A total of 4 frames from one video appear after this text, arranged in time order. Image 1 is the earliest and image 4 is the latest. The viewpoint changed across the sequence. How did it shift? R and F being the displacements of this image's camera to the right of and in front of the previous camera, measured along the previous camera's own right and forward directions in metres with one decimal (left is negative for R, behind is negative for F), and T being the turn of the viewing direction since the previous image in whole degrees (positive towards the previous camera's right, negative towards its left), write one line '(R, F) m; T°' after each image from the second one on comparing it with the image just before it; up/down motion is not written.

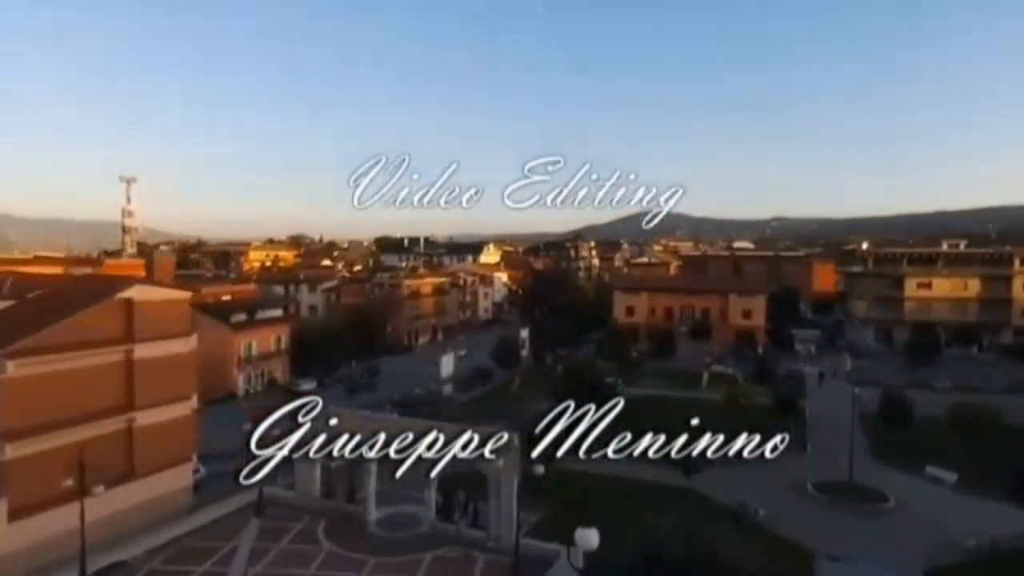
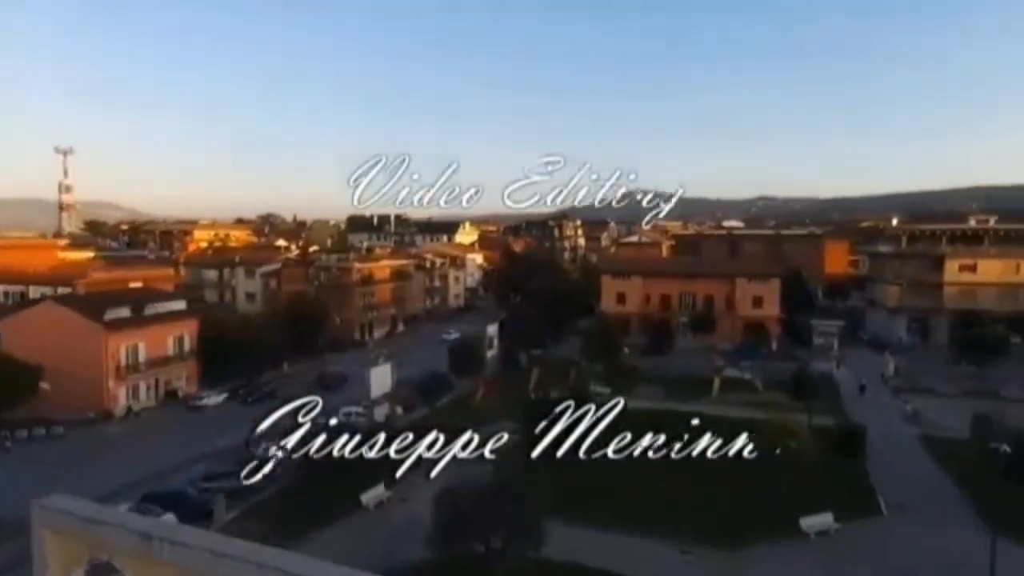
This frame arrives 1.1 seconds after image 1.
(+1.3, +9.5) m; +1°
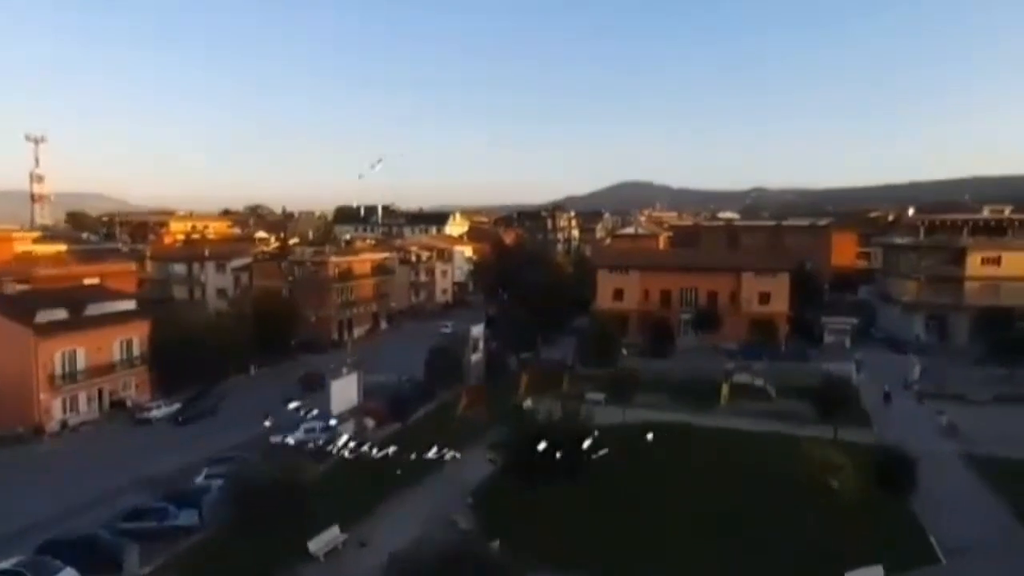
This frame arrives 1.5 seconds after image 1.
(+0.4, +3.7) m; +1°
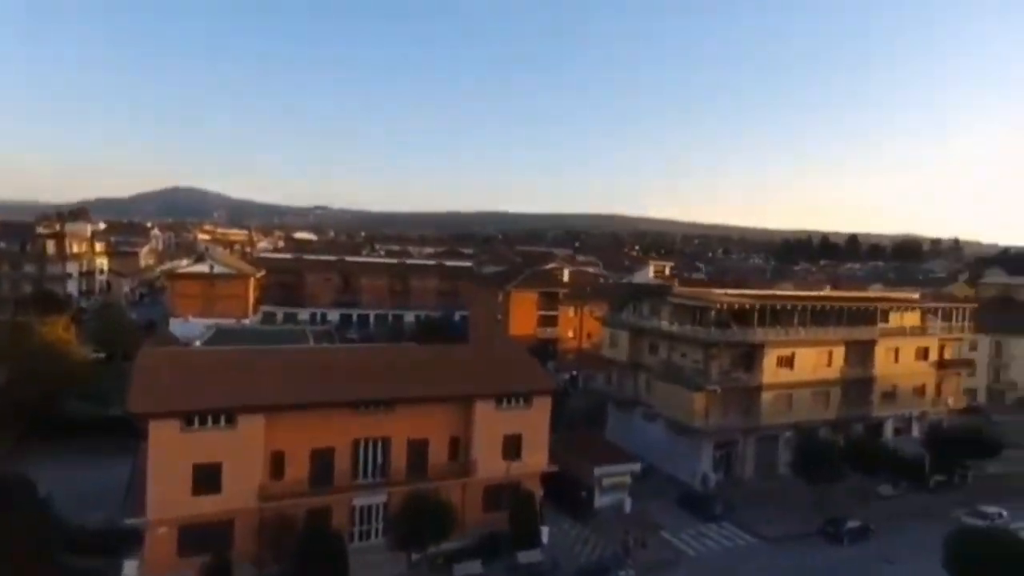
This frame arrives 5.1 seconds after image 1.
(+3.5, +28.3) m; +38°
